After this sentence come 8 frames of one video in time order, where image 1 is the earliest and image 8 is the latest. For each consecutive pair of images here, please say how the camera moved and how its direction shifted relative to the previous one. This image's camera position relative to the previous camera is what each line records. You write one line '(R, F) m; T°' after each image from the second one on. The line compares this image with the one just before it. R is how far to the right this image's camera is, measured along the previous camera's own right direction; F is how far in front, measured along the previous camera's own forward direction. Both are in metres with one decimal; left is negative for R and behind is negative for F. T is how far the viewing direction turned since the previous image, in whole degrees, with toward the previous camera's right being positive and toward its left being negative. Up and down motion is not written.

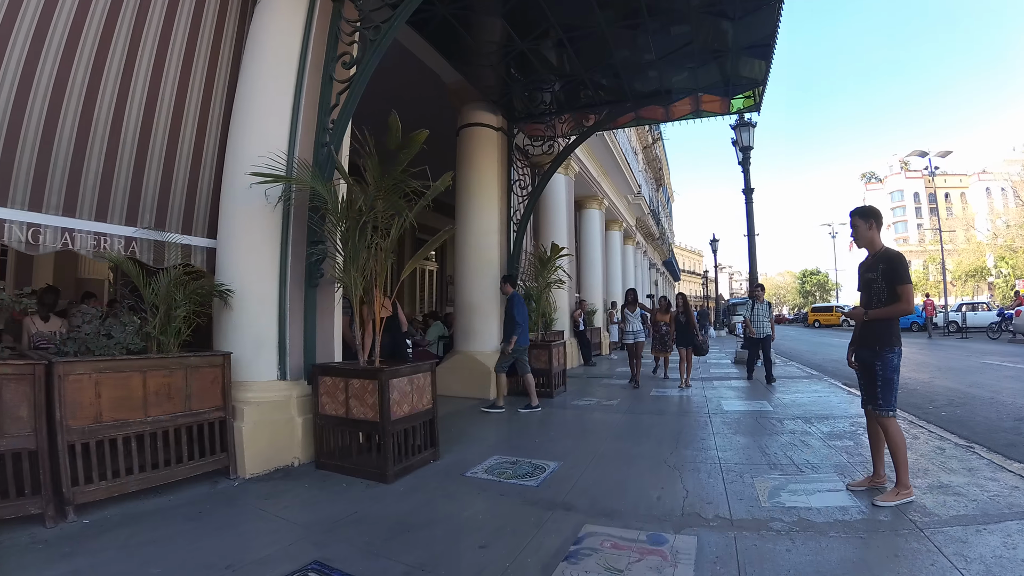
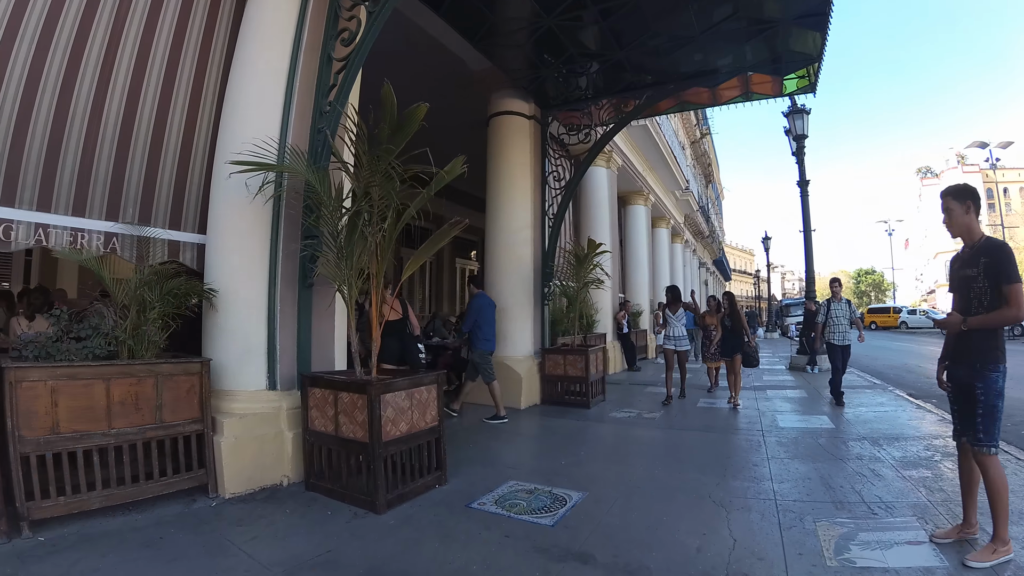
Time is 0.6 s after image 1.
(+0.2, +0.6) m; -5°
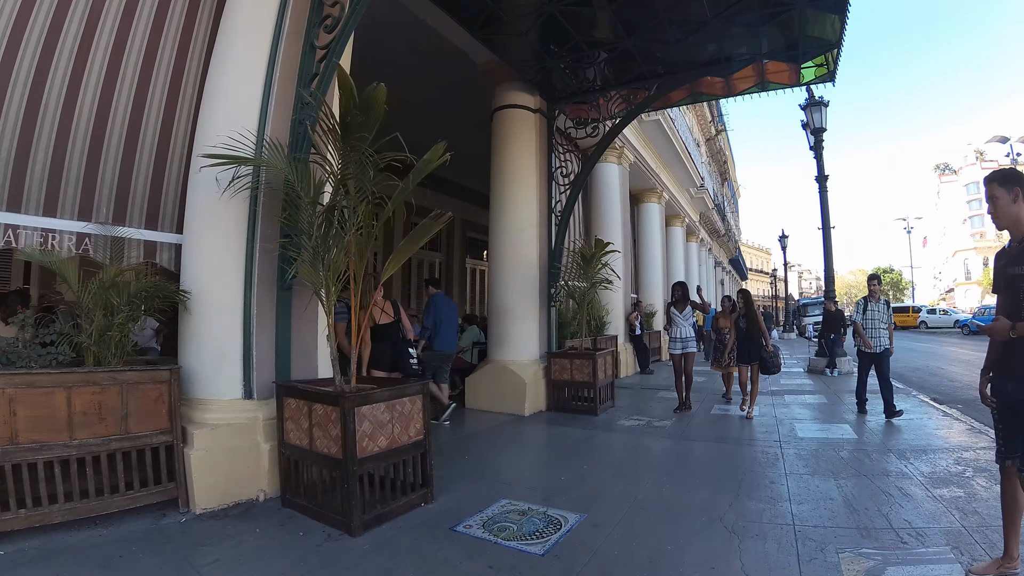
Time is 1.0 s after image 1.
(+0.2, +0.3) m; -2°
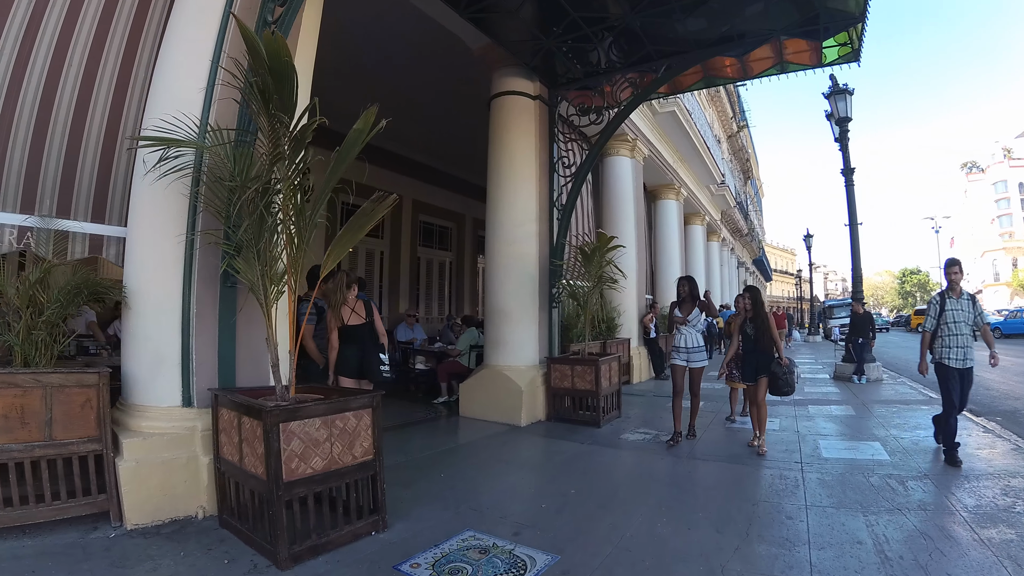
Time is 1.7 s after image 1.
(+0.3, +0.5) m; -2°
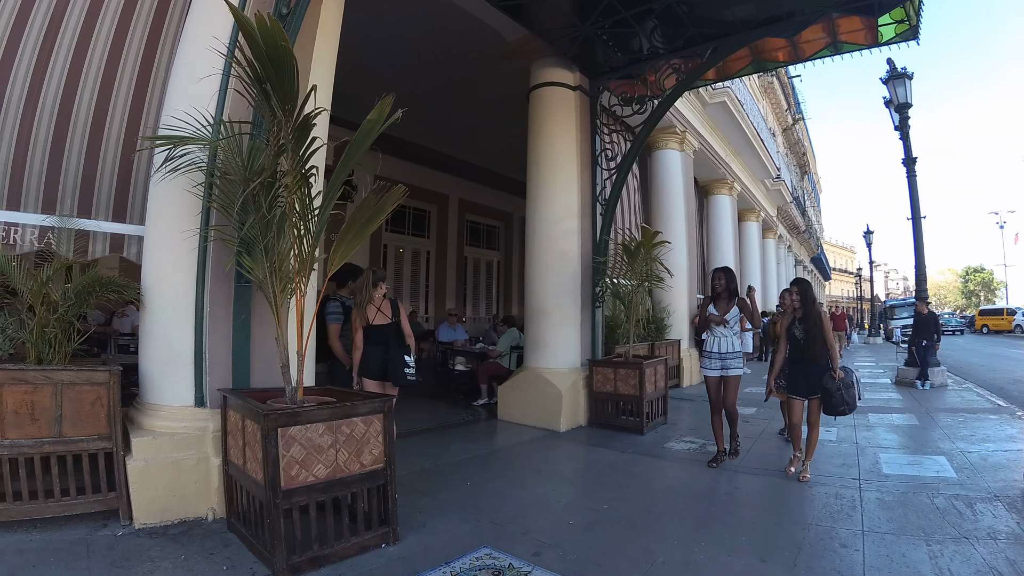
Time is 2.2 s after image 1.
(+0.1, +0.2) m; -4°
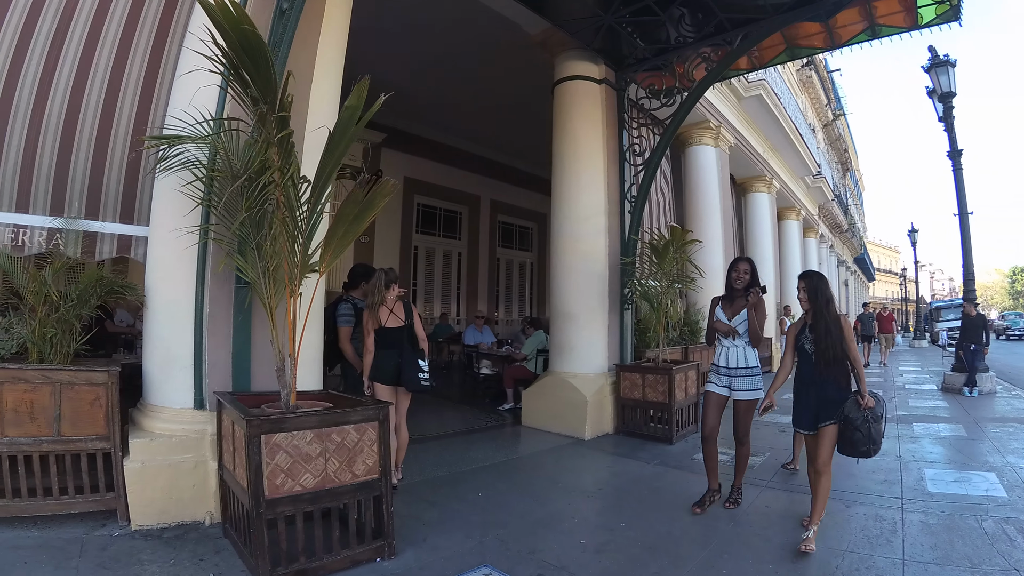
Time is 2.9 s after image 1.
(+0.1, +0.2) m; -3°
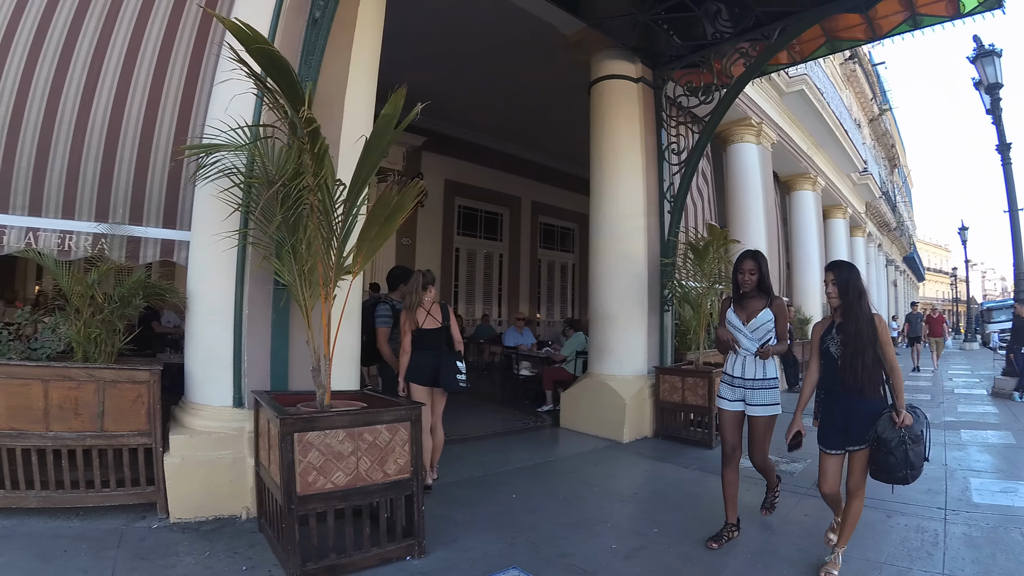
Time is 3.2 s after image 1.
(+0.1, 0.0) m; -4°
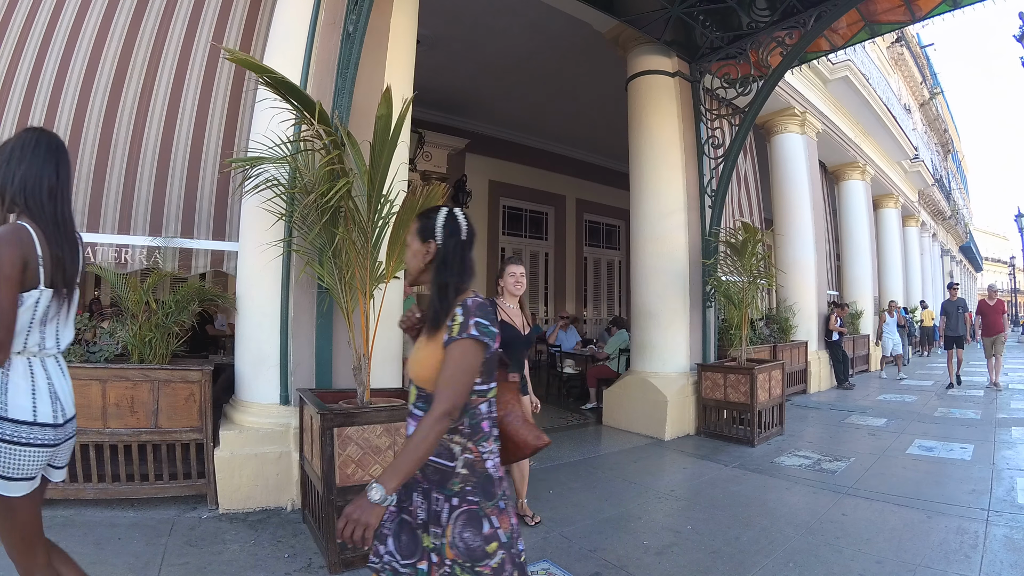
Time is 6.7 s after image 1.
(+0.1, -0.1) m; -4°
